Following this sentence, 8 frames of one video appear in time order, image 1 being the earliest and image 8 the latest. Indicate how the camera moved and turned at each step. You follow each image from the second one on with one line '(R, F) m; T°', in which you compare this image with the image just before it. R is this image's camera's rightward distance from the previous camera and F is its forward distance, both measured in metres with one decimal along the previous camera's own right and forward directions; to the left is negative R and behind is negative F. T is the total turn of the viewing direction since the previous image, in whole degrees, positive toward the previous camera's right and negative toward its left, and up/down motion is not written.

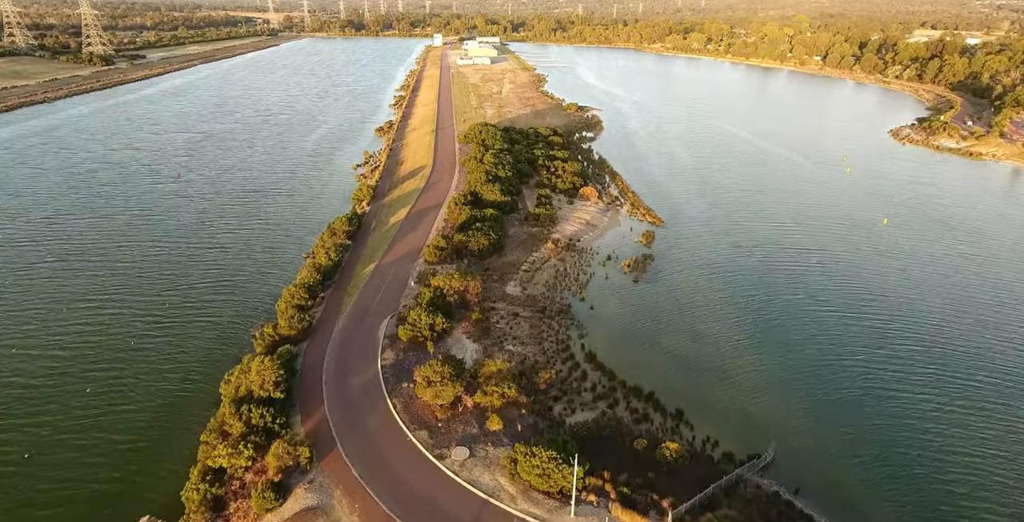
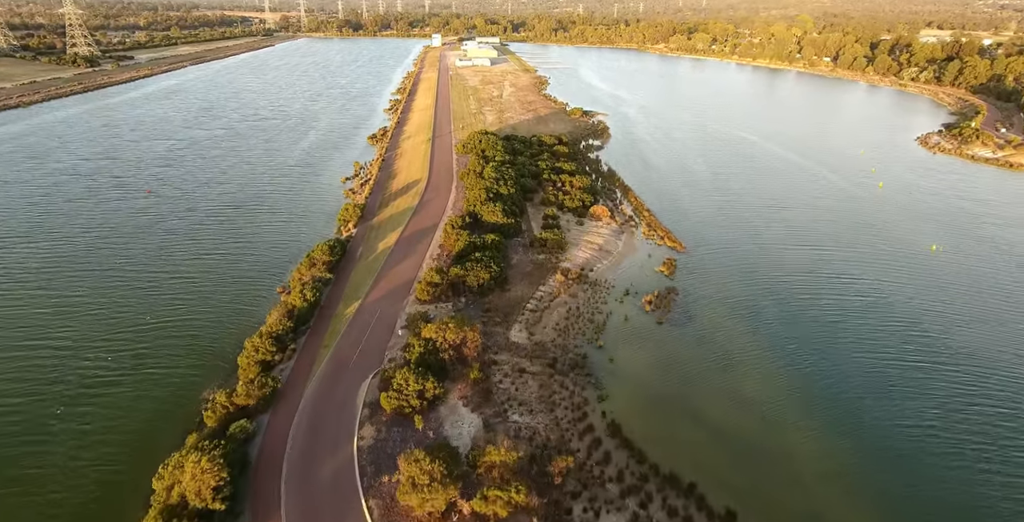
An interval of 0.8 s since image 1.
(-0.3, +4.0) m; 0°
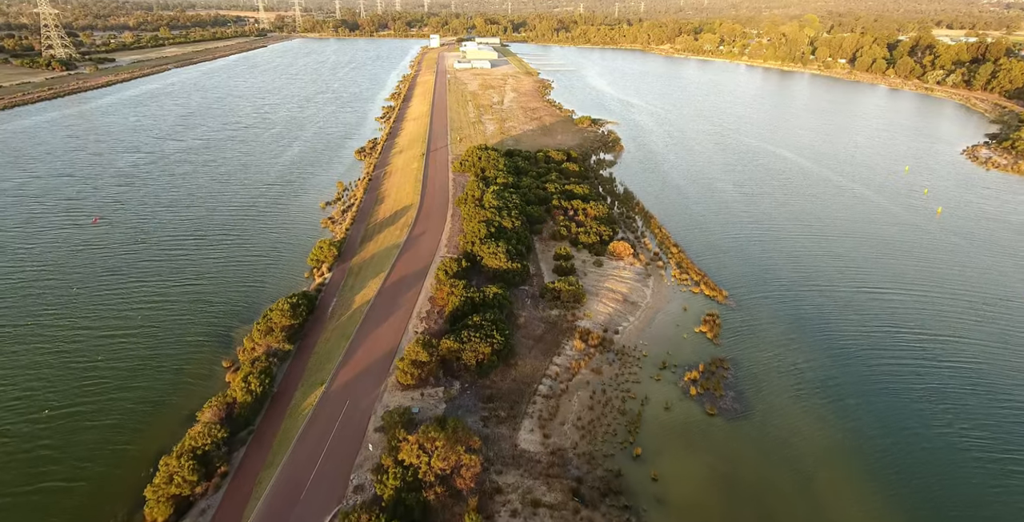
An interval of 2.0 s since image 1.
(-0.3, +5.7) m; 0°
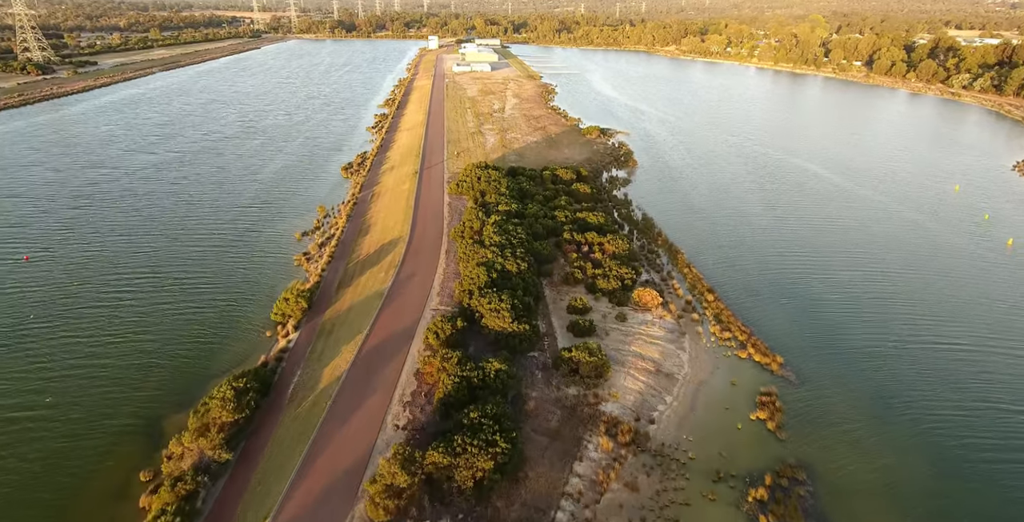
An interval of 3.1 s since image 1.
(-0.3, +5.2) m; 0°
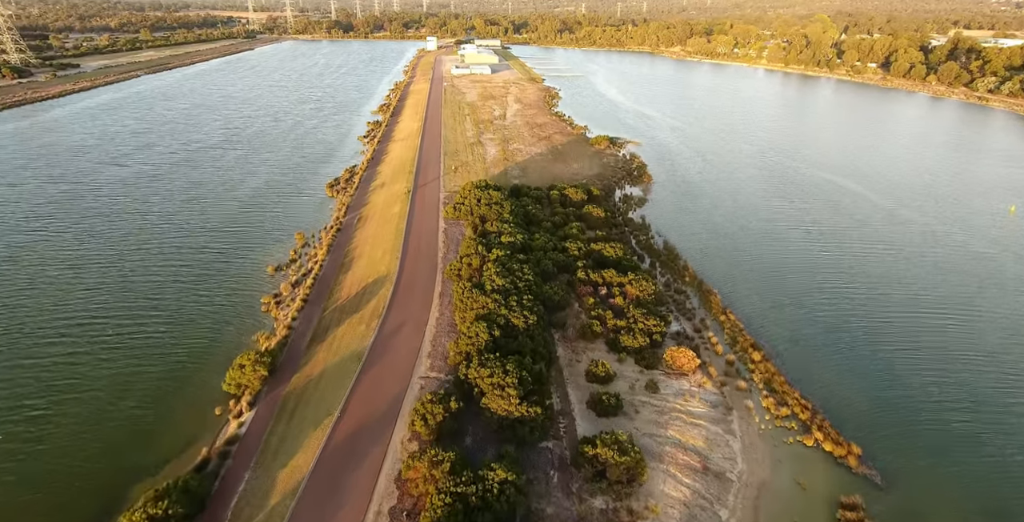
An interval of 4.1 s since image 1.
(-0.3, +4.6) m; 0°
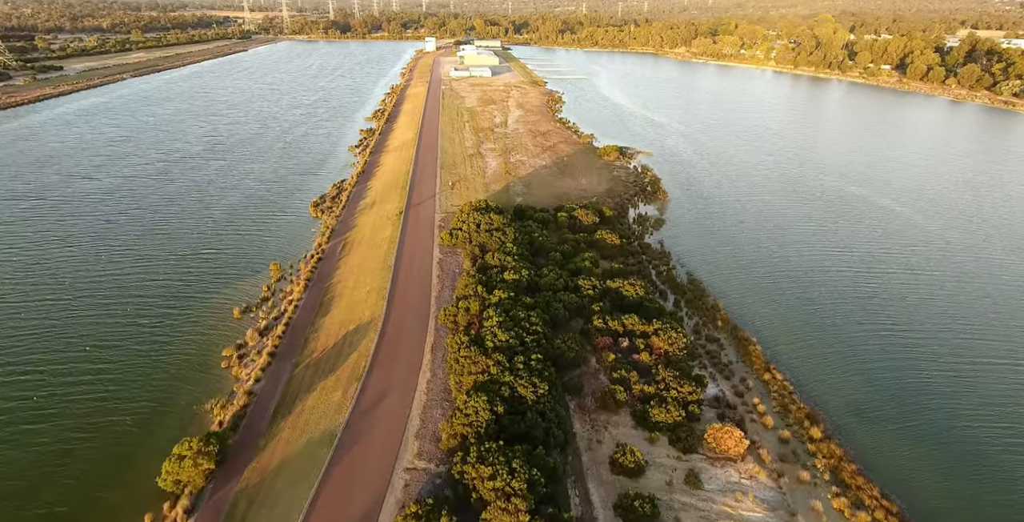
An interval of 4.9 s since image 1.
(-0.2, +4.0) m; 0°
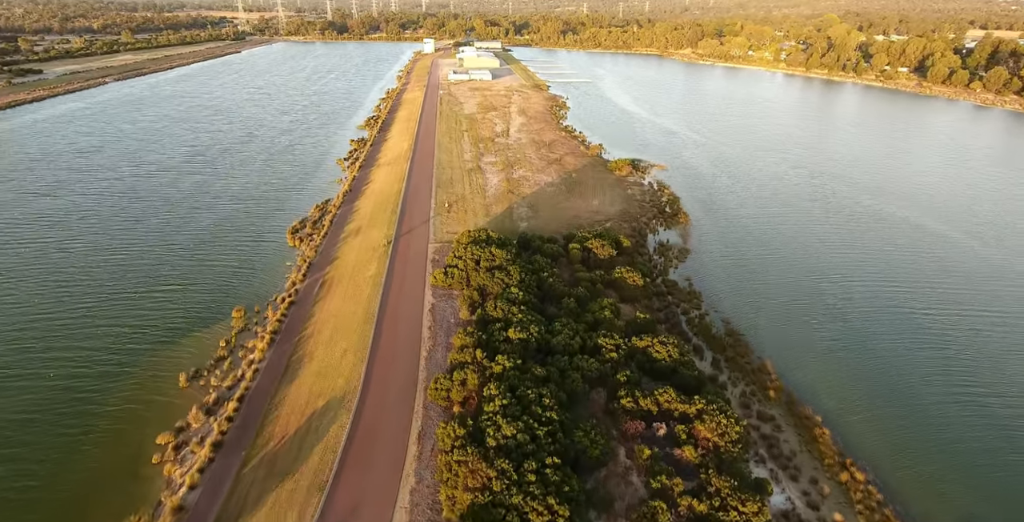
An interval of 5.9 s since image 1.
(-0.3, +4.6) m; 0°
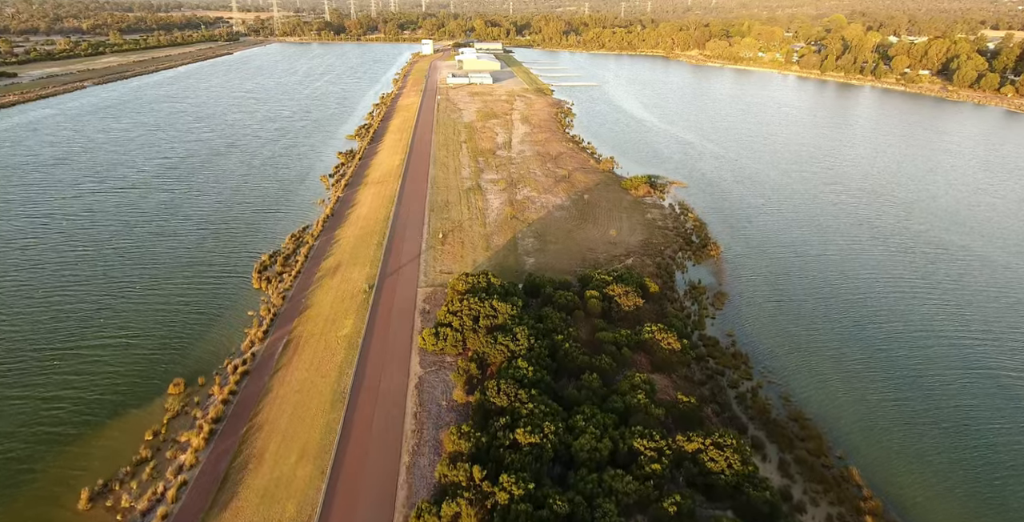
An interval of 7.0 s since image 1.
(-0.3, +5.2) m; 0°
